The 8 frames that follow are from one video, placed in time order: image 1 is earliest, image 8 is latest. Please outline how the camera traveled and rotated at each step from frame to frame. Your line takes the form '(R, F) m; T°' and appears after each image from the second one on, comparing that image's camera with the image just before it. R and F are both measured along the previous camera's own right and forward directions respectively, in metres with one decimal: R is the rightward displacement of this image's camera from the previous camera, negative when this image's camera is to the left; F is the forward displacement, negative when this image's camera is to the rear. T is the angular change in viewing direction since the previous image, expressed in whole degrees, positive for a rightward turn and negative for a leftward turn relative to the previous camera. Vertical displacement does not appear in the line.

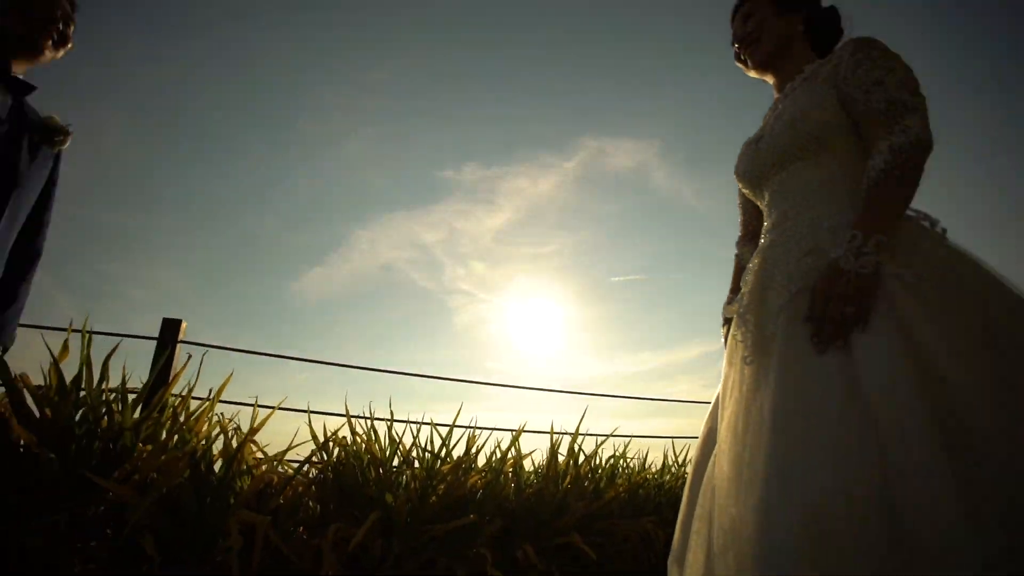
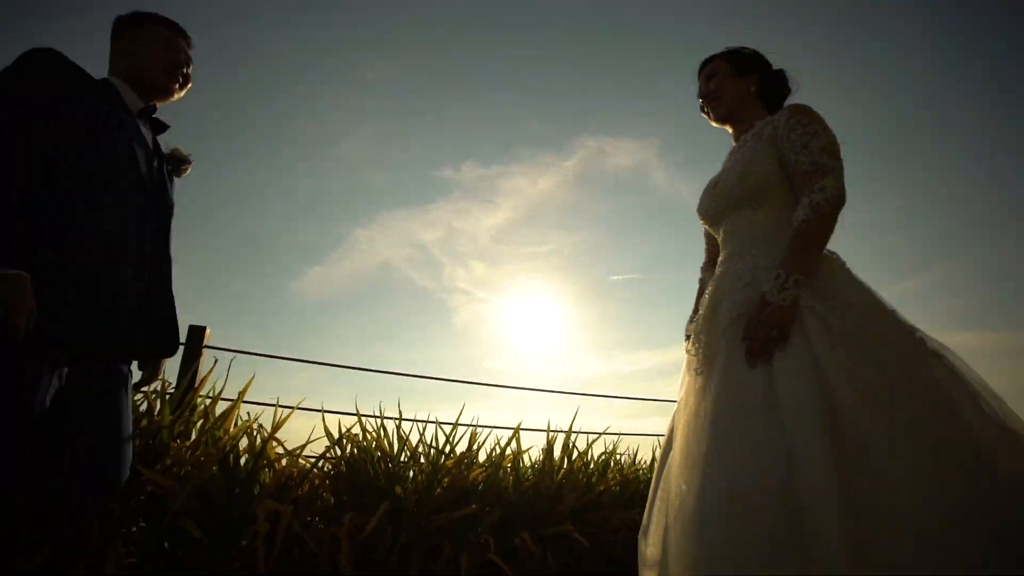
(0.0, -0.3) m; 0°
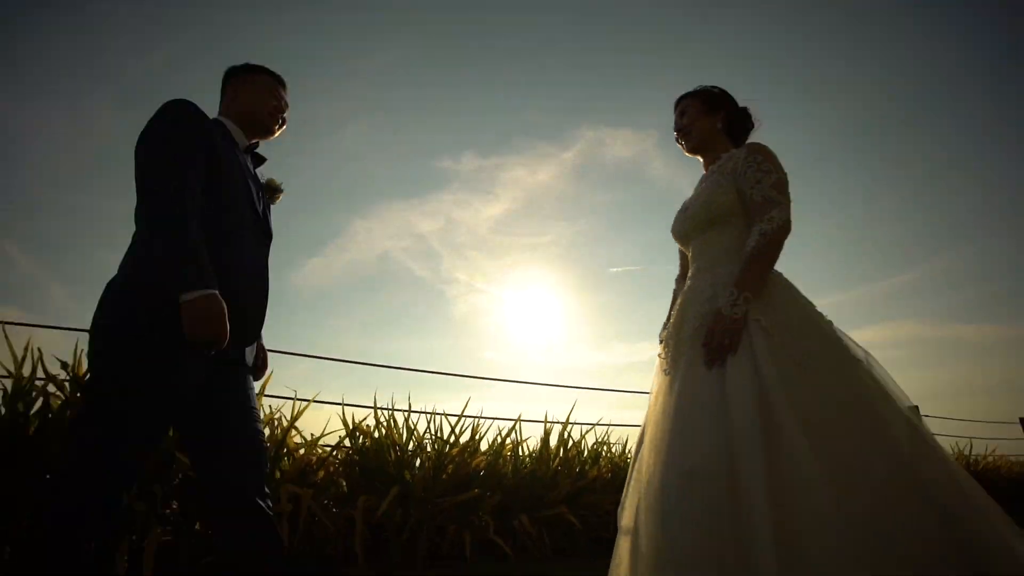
(0.0, -0.3) m; 0°
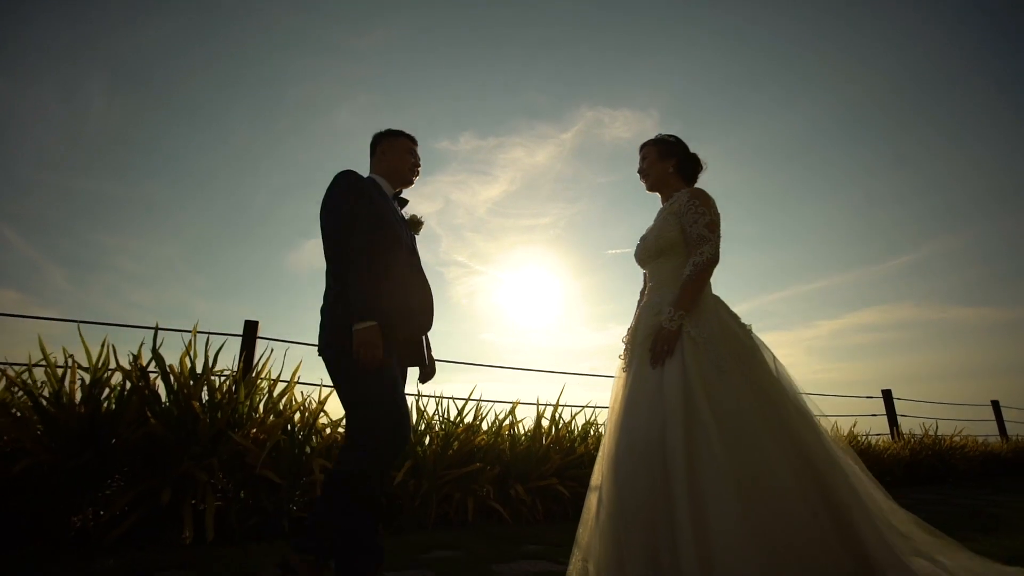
(0.0, -0.5) m; 0°
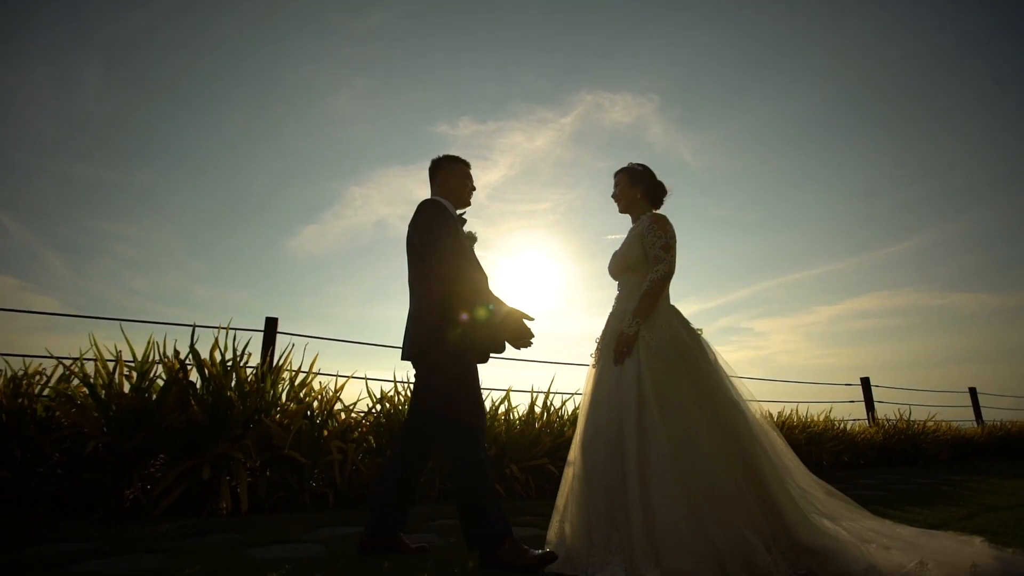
(0.0, -0.4) m; 0°
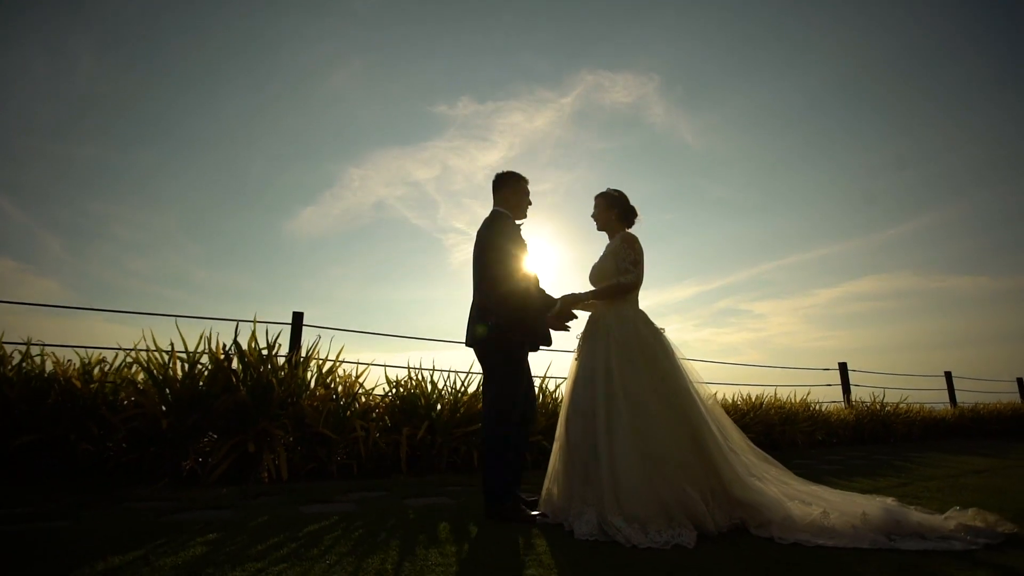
(0.0, -0.6) m; 0°
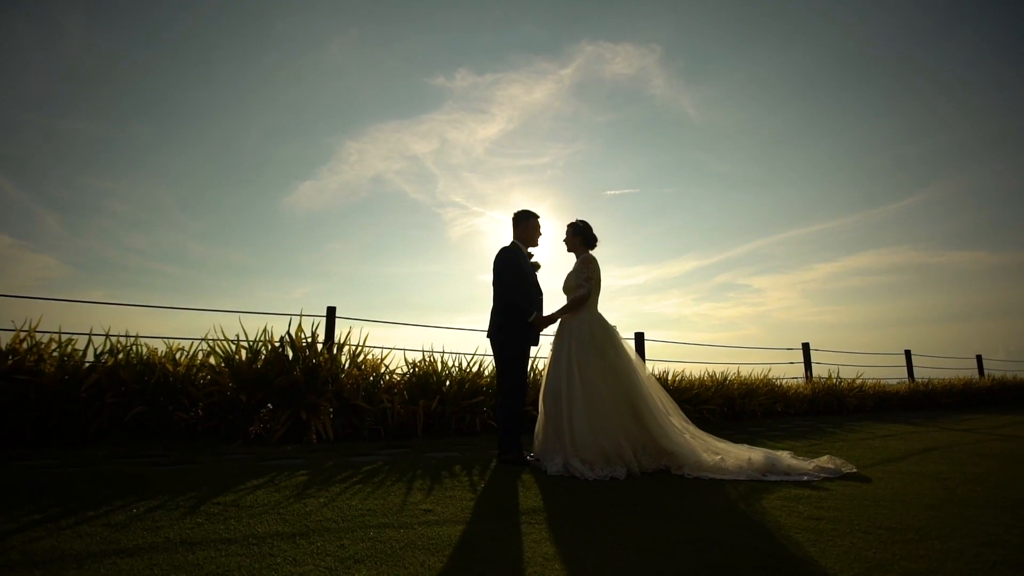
(0.0, -1.1) m; 0°
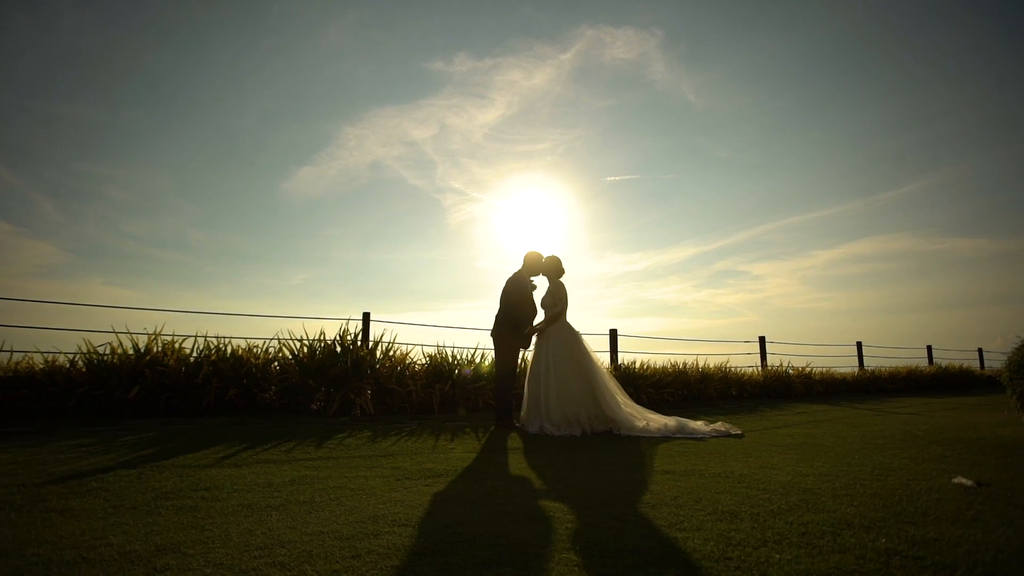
(+0.1, -1.7) m; 0°
